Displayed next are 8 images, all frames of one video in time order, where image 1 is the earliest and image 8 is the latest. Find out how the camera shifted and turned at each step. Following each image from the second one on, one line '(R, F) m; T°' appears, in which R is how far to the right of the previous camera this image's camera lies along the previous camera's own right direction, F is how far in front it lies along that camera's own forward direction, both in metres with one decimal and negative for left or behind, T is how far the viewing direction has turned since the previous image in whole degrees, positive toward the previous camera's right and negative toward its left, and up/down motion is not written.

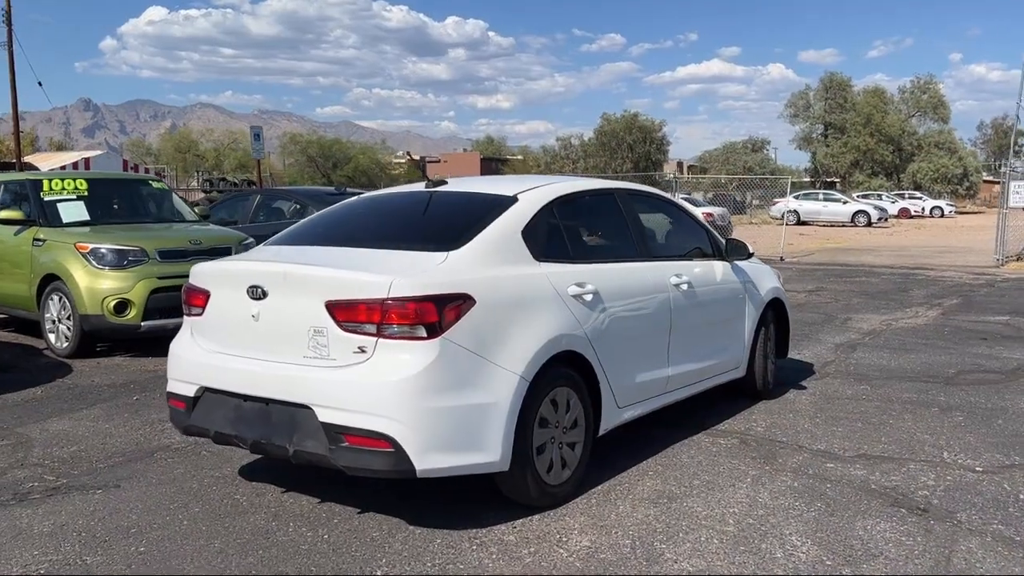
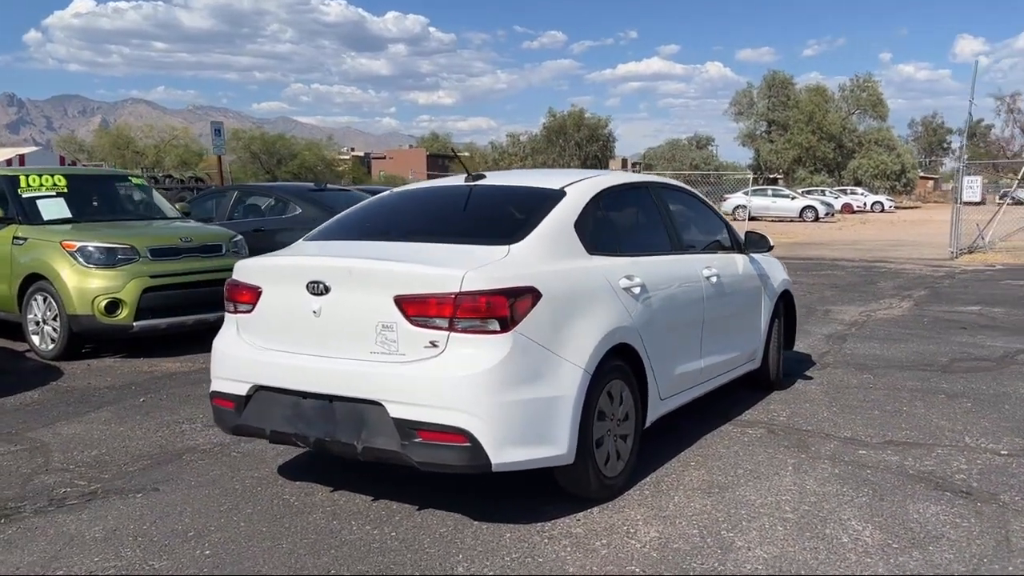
(-0.5, 0.0) m; +4°
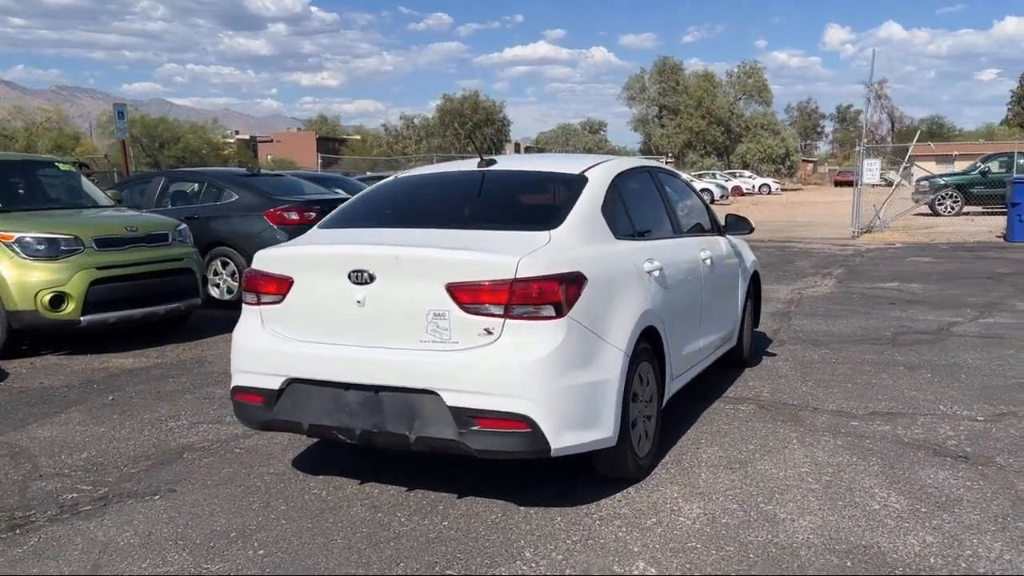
(-0.7, 0.0) m; +7°
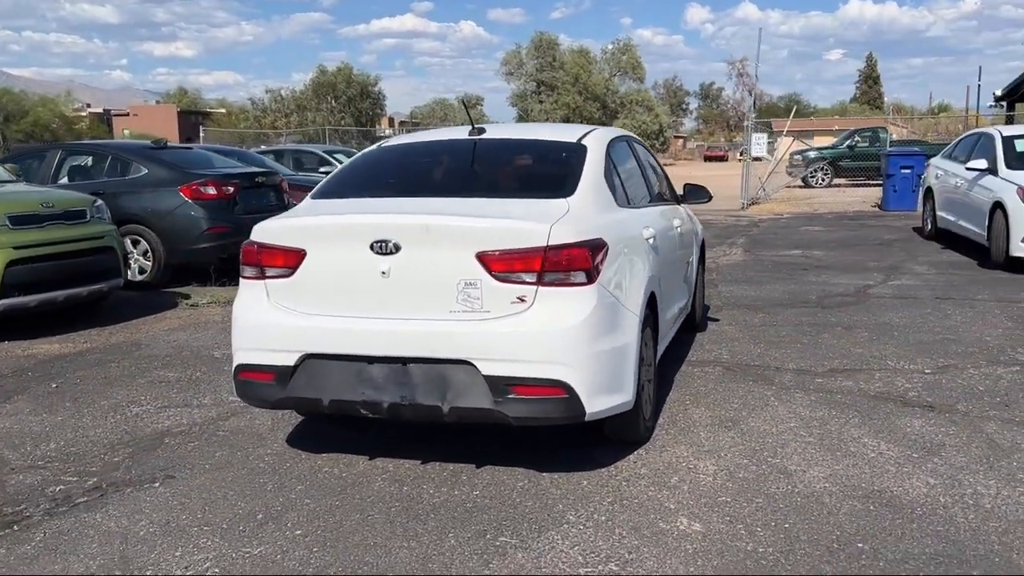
(-0.7, +0.1) m; +8°
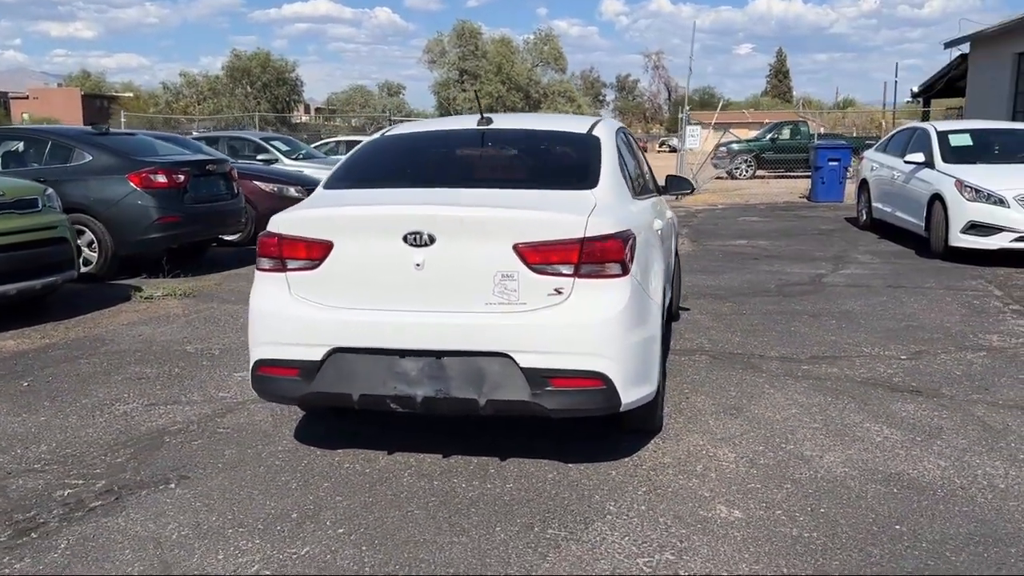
(-0.5, 0.0) m; +5°
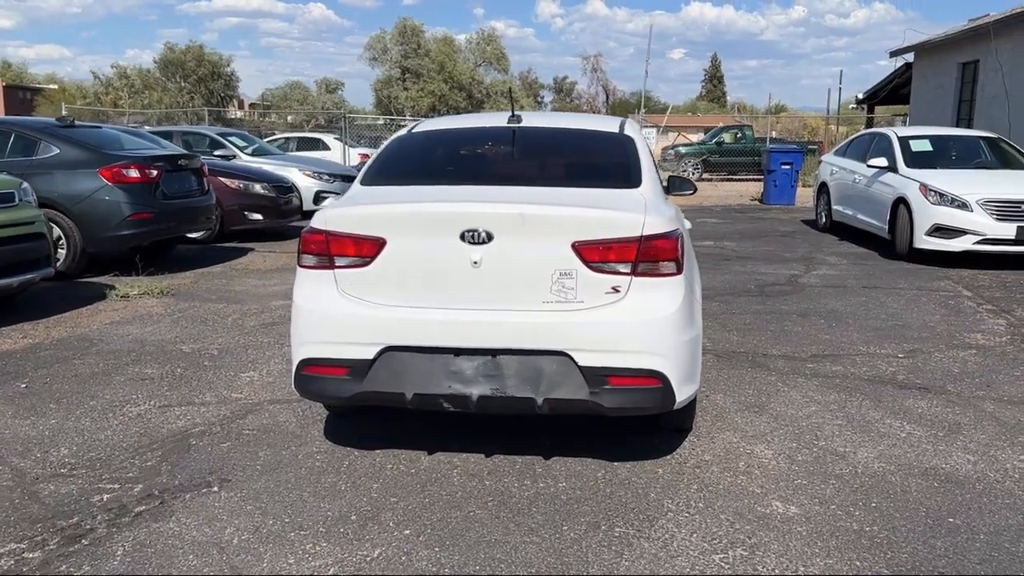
(-0.5, 0.0) m; +4°
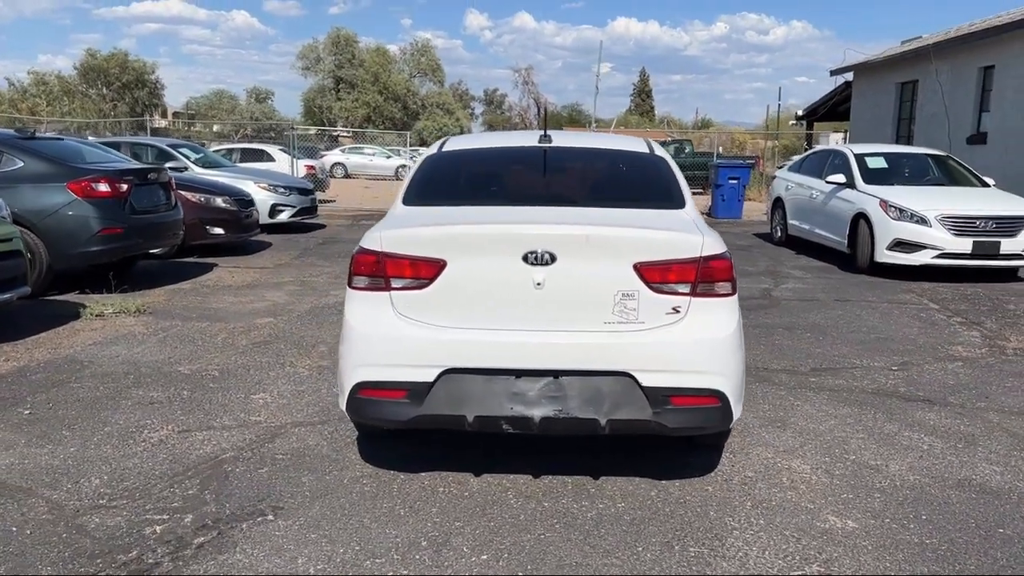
(-0.6, 0.0) m; +5°
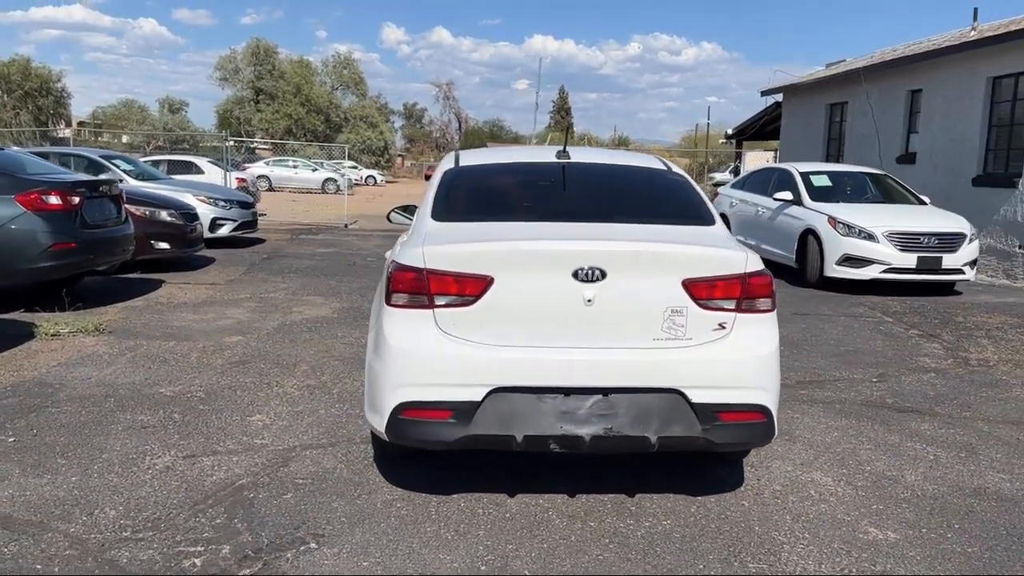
(-0.5, +0.1) m; +5°
